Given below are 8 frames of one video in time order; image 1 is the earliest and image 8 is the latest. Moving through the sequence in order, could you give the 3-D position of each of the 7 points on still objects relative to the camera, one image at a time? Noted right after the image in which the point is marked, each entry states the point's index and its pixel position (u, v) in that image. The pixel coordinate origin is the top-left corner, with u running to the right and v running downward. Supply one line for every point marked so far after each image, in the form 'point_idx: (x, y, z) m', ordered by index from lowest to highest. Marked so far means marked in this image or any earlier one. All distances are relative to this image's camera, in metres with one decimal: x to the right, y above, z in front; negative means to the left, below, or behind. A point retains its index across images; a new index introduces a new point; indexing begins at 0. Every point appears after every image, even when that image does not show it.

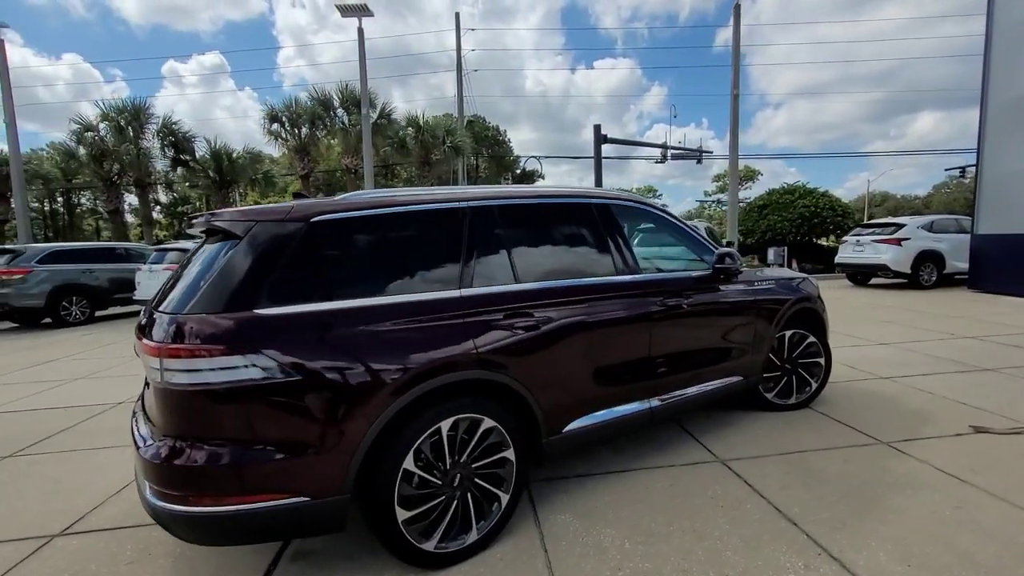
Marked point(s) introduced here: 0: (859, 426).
0: (+2.8, -1.1, +4.0) m
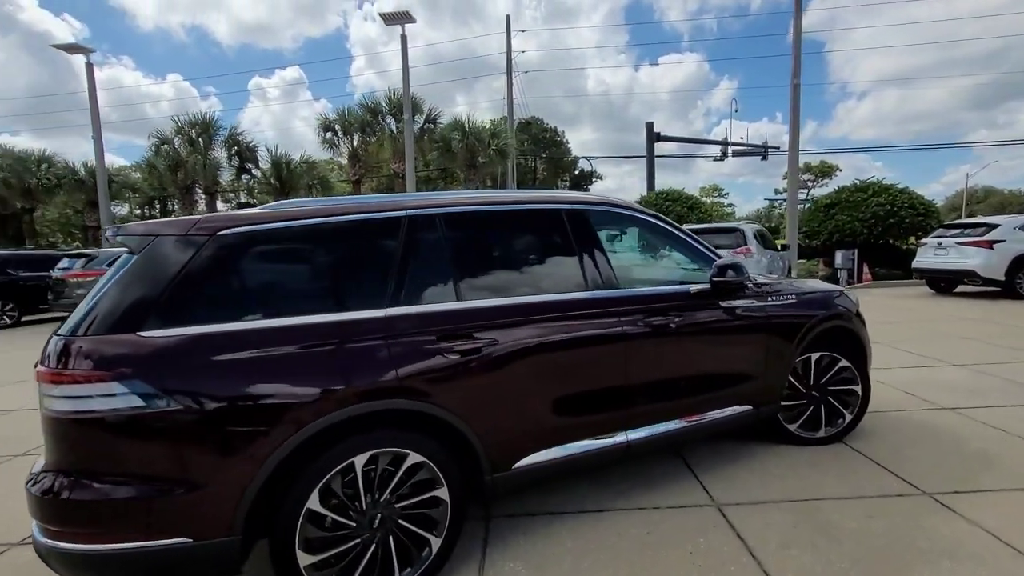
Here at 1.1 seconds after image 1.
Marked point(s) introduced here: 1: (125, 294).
0: (+2.7, -1.2, +3.3) m
1: (-1.6, 0.0, +2.0) m
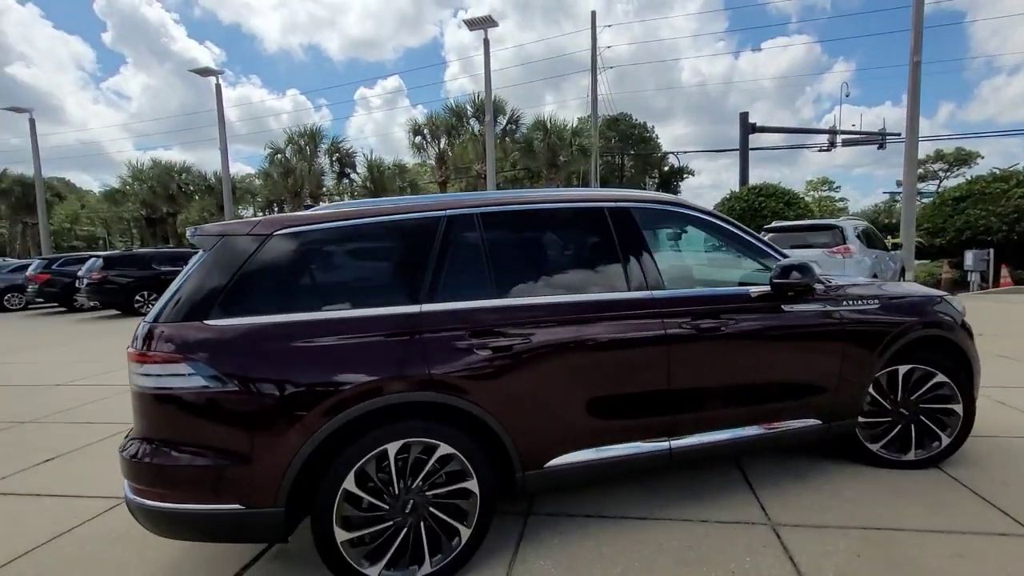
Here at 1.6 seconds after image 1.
0: (+2.9, -1.3, +2.9) m
1: (-1.5, 0.0, +2.3) m
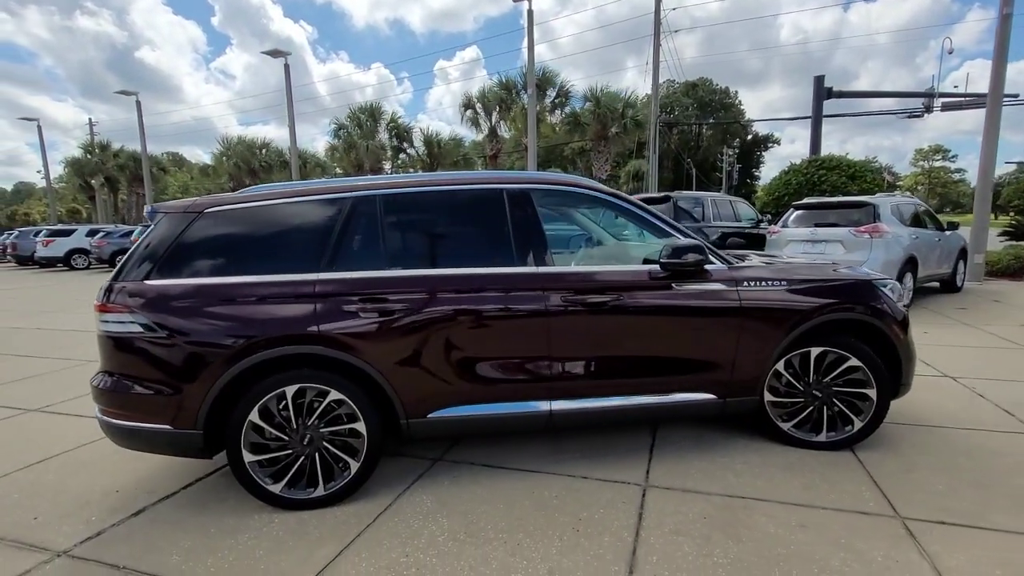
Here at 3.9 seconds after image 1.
0: (+2.3, -1.2, +2.9) m
1: (-2.2, +0.2, +2.9) m
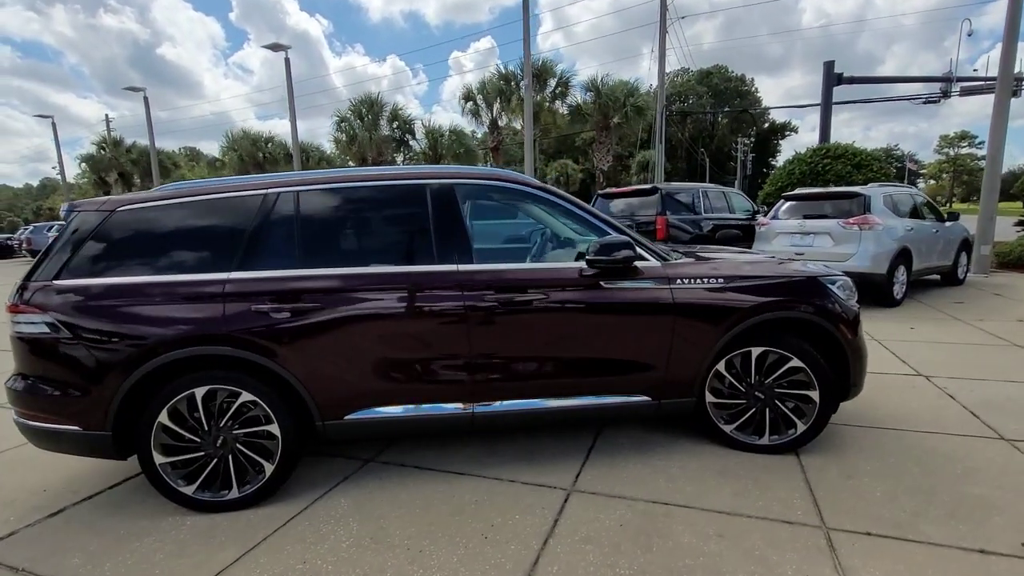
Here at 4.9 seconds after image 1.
0: (+1.8, -1.2, +2.8) m
1: (-2.6, +0.2, +2.9) m
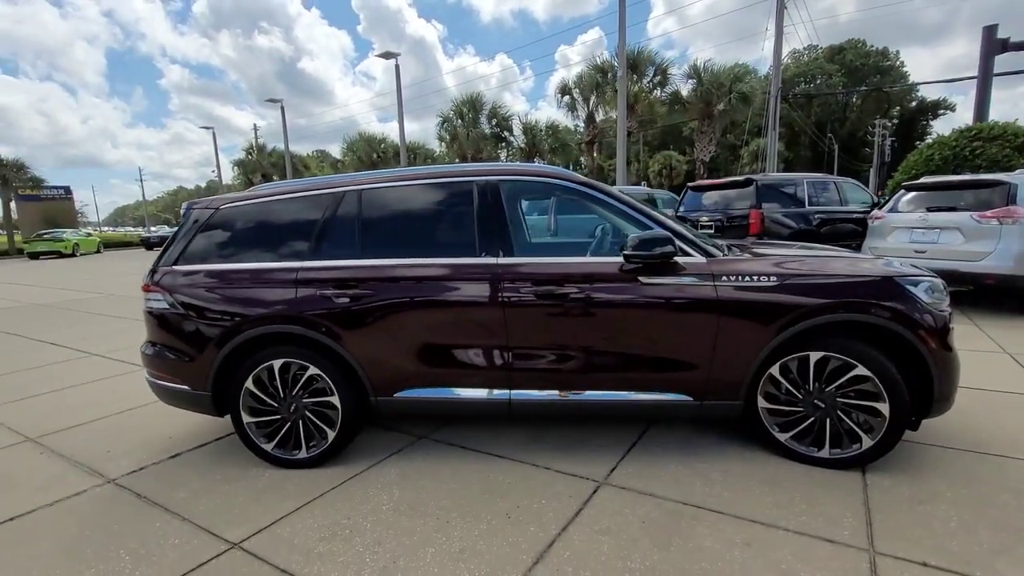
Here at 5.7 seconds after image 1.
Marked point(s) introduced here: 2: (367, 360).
0: (+1.9, -1.2, +2.5) m
1: (-2.4, +0.3, +3.5) m
2: (-0.9, -0.5, +3.2) m
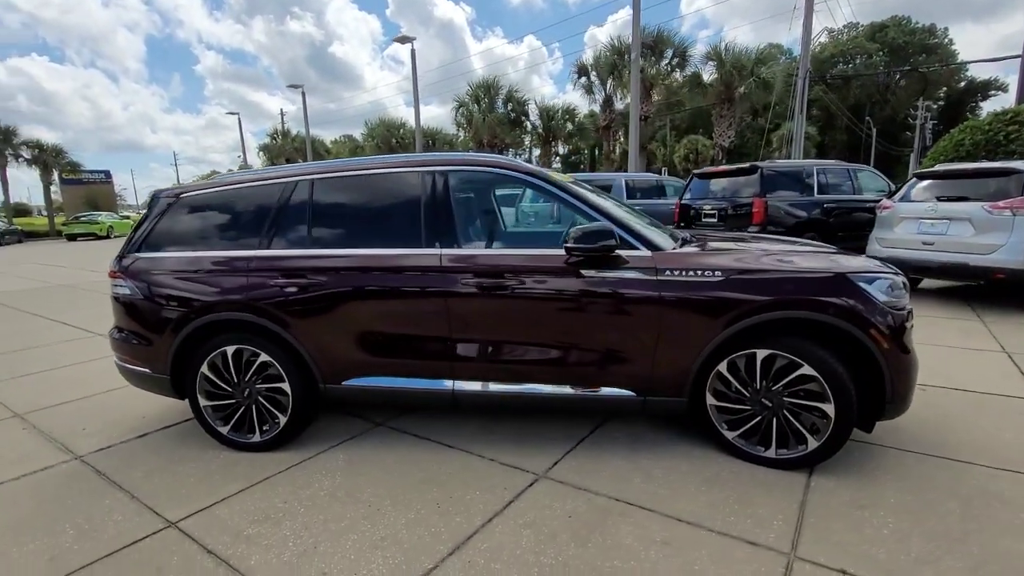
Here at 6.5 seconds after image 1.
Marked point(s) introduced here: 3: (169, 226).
0: (+1.5, -1.2, +2.4) m
1: (-2.7, +0.4, +3.6) m
2: (-1.3, -0.4, +3.2) m
3: (-2.4, +0.4, +3.5) m
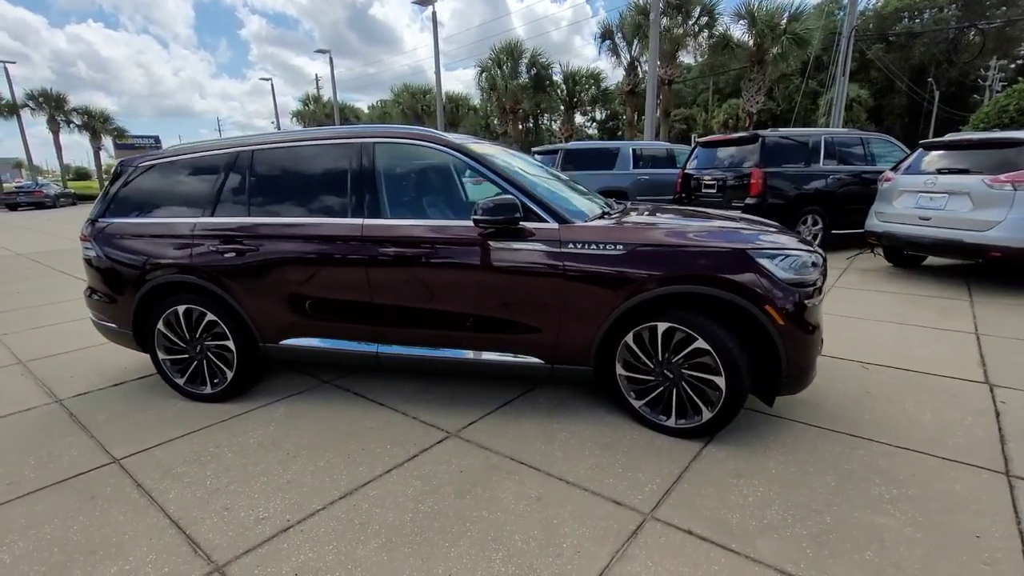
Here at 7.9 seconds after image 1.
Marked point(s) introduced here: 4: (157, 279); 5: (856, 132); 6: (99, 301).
0: (+0.9, -1.0, +2.5) m
1: (-3.2, +0.7, +3.9) m
2: (-1.8, -0.2, +3.4) m
3: (-2.9, +0.7, +3.8) m
4: (-2.6, +0.1, +3.5) m
5: (+6.3, +2.8, +8.8) m
6: (-3.2, -0.1, +3.8) m
